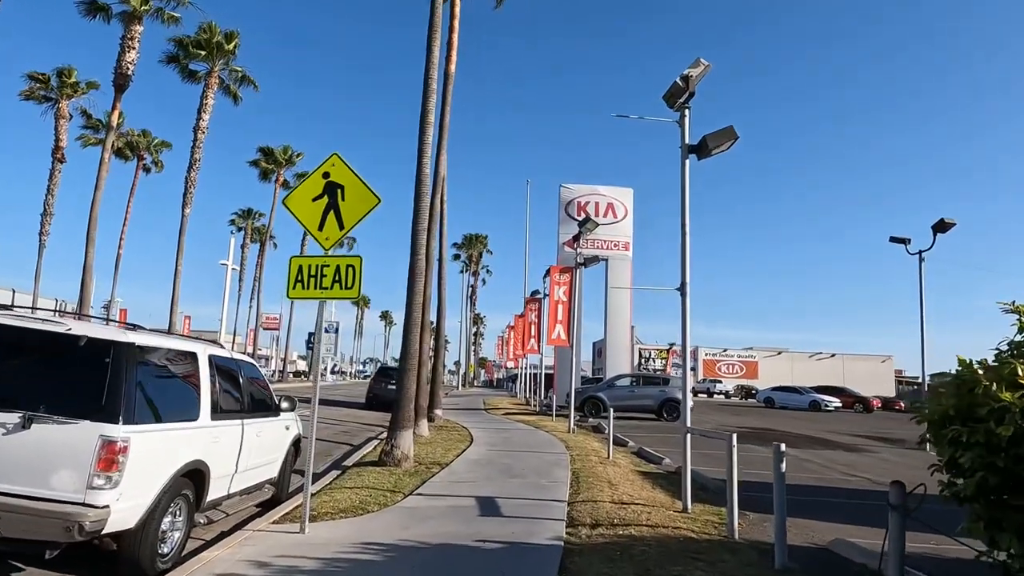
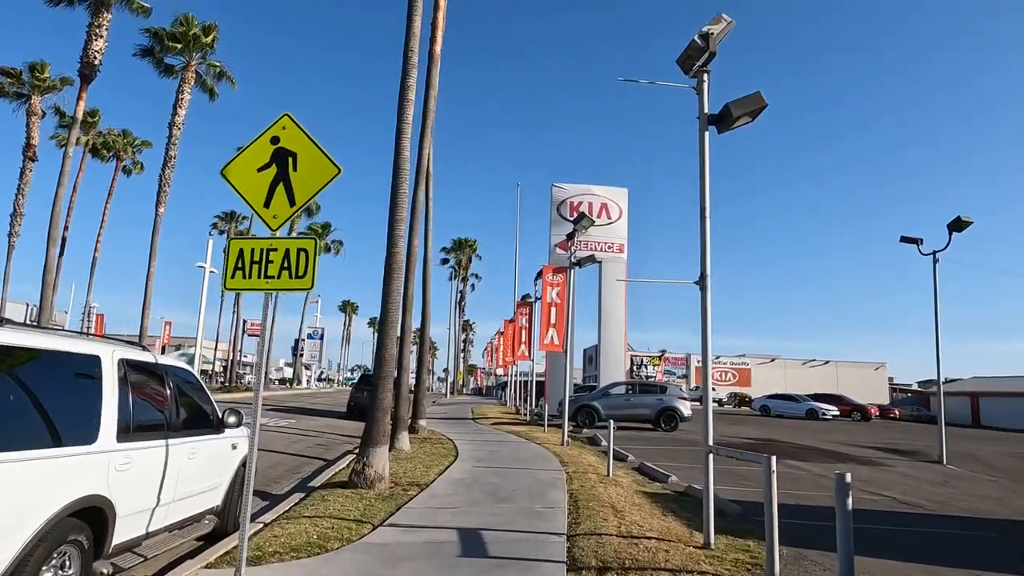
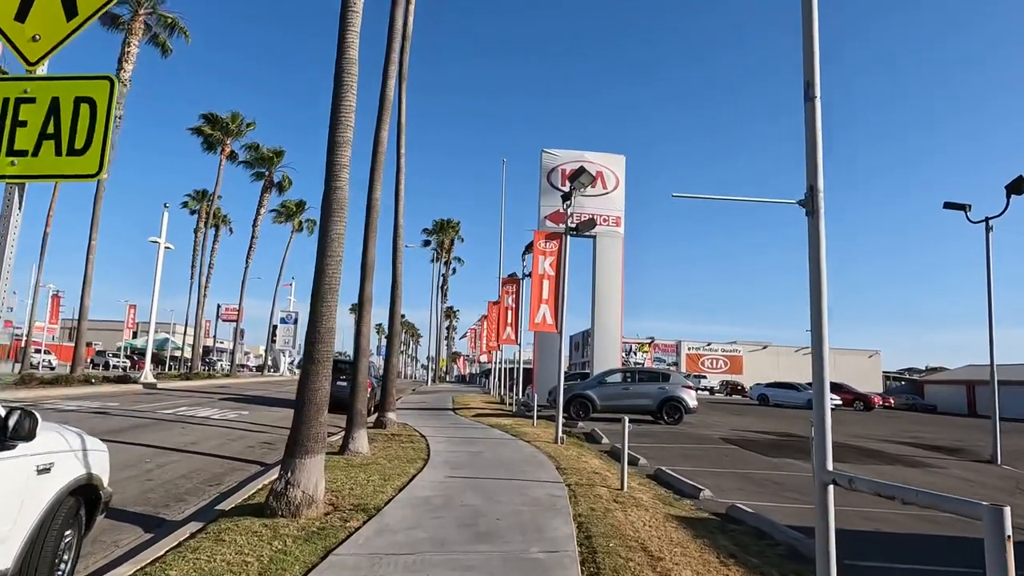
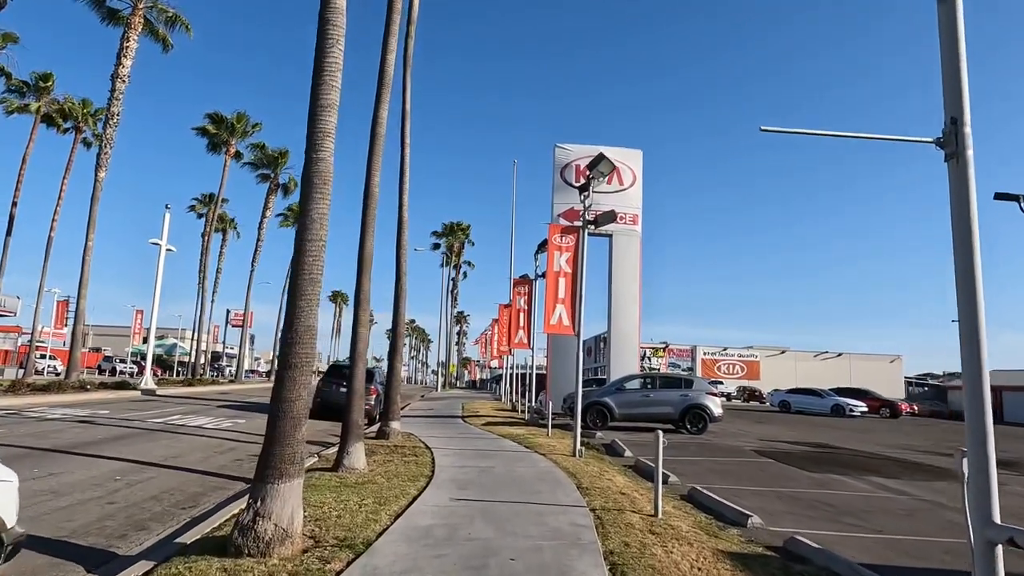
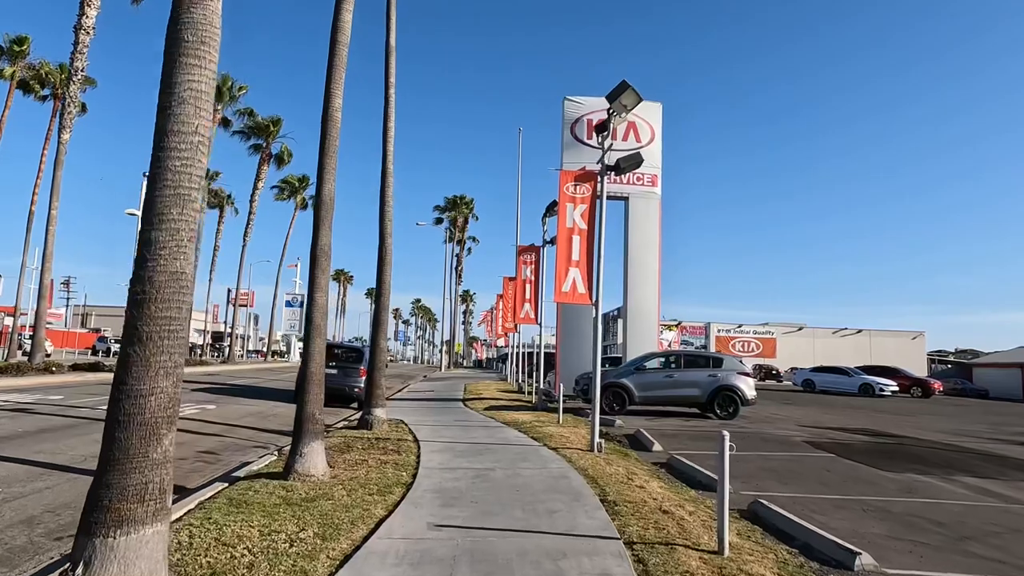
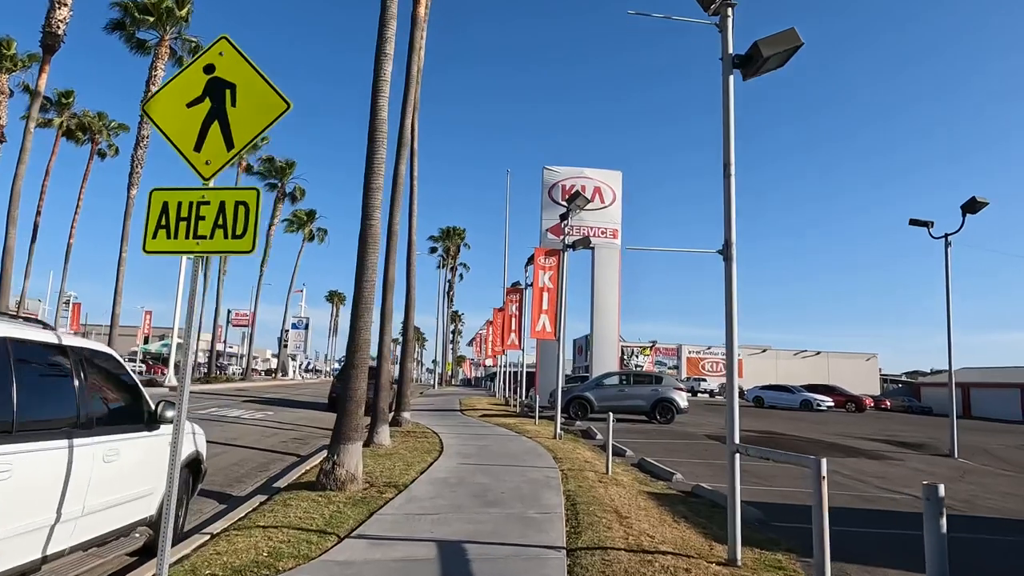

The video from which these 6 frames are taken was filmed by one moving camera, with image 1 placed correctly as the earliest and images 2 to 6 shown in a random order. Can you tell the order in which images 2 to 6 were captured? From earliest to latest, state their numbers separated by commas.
2, 6, 3, 4, 5
